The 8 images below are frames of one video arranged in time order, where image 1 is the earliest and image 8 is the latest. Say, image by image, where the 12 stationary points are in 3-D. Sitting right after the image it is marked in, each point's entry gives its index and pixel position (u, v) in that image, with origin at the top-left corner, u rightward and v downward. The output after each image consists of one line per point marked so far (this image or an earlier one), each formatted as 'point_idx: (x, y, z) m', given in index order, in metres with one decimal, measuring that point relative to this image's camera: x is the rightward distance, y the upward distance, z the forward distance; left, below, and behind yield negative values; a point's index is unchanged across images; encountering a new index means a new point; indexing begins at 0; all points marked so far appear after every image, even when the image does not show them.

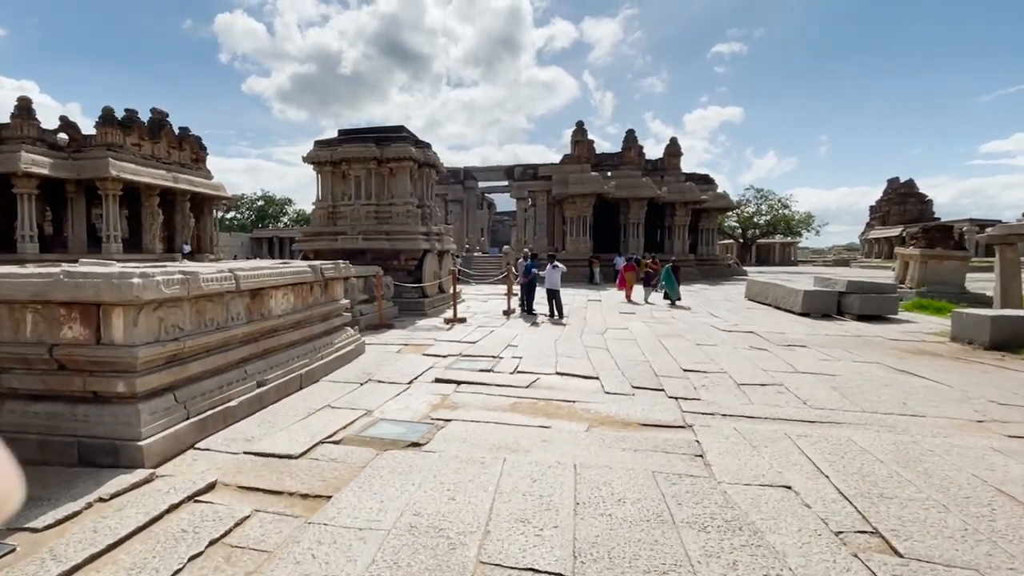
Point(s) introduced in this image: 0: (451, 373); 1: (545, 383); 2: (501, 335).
0: (-0.6, -0.8, +5.1) m
1: (+0.3, -0.9, +4.8) m
2: (-0.2, -0.6, +7.2) m
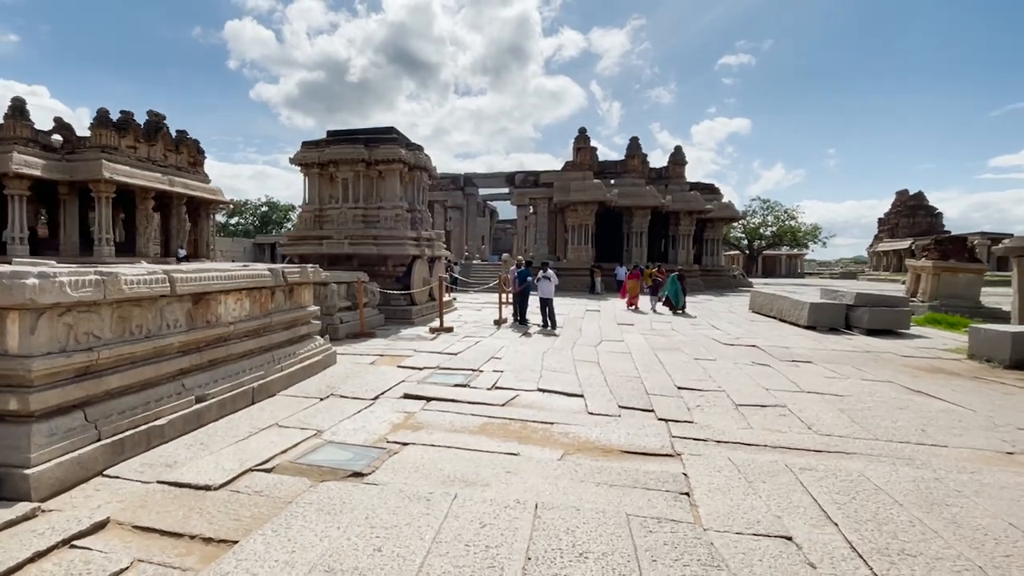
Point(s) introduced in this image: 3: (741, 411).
0: (-0.8, -0.8, +4.6) m
1: (+0.1, -0.9, +4.4) m
2: (-0.3, -0.7, +6.8) m
3: (+1.8, -1.0, +4.3) m
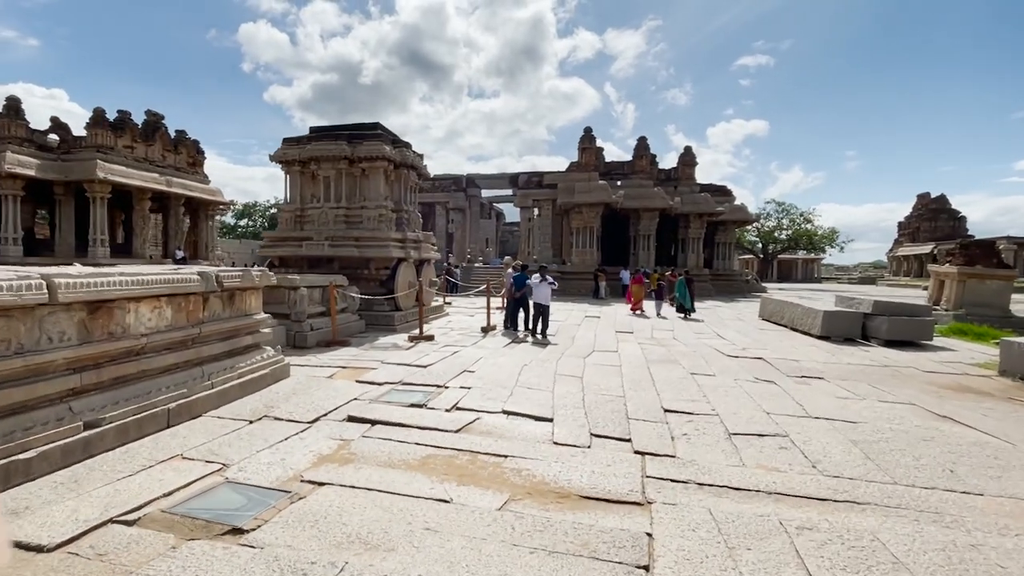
0: (-1.1, -0.9, +4.1) m
1: (-0.2, -1.0, +3.8) m
2: (-0.6, -0.8, +6.3) m
3: (+1.5, -1.0, +3.7) m
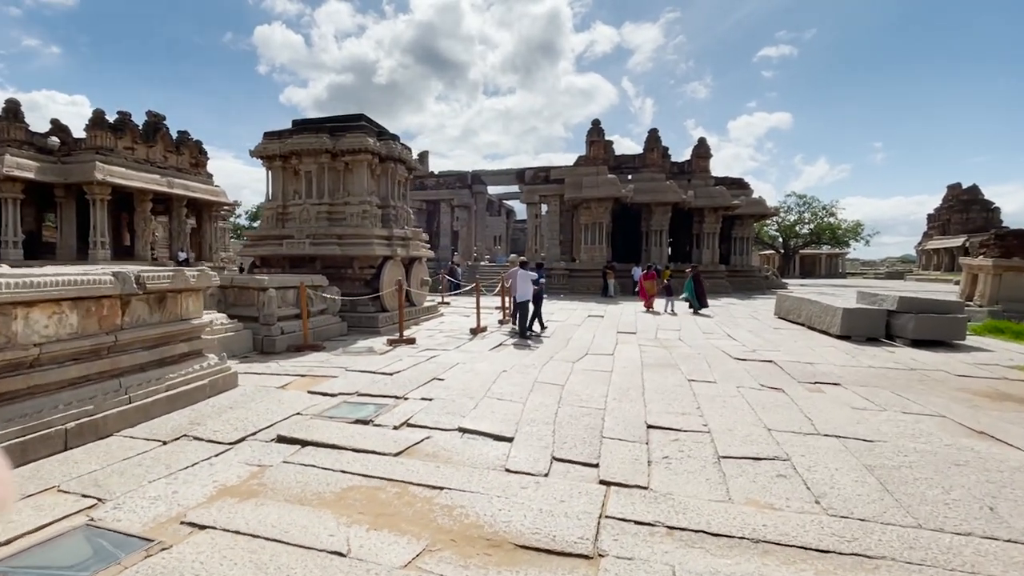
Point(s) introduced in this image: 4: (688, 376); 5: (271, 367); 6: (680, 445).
0: (-1.3, -0.9, +3.6) m
1: (-0.5, -1.0, +3.3) m
2: (-0.8, -0.8, +5.7) m
3: (+1.2, -1.0, +3.1) m
4: (+1.8, -0.9, +5.6) m
5: (-2.3, -0.8, +5.2) m
6: (+1.1, -1.0, +3.5) m
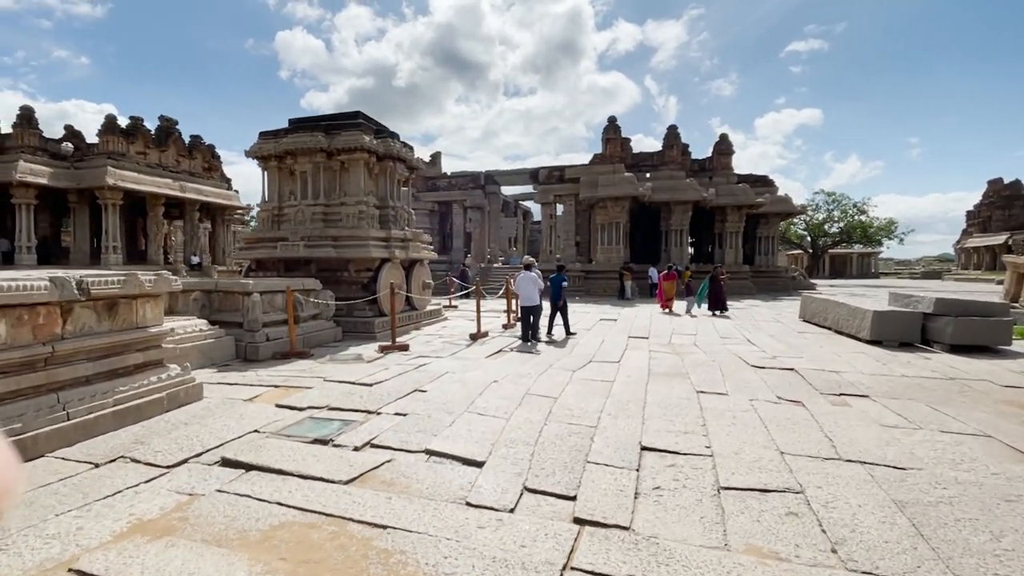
0: (-1.5, -0.9, +3.3) m
1: (-0.7, -1.0, +2.9) m
2: (-0.8, -0.8, +5.4) m
3: (+1.0, -1.0, +2.6) m
4: (+1.8, -0.9, +5.2) m
5: (-2.4, -0.8, +4.9) m
6: (+0.9, -1.0, +3.0) m
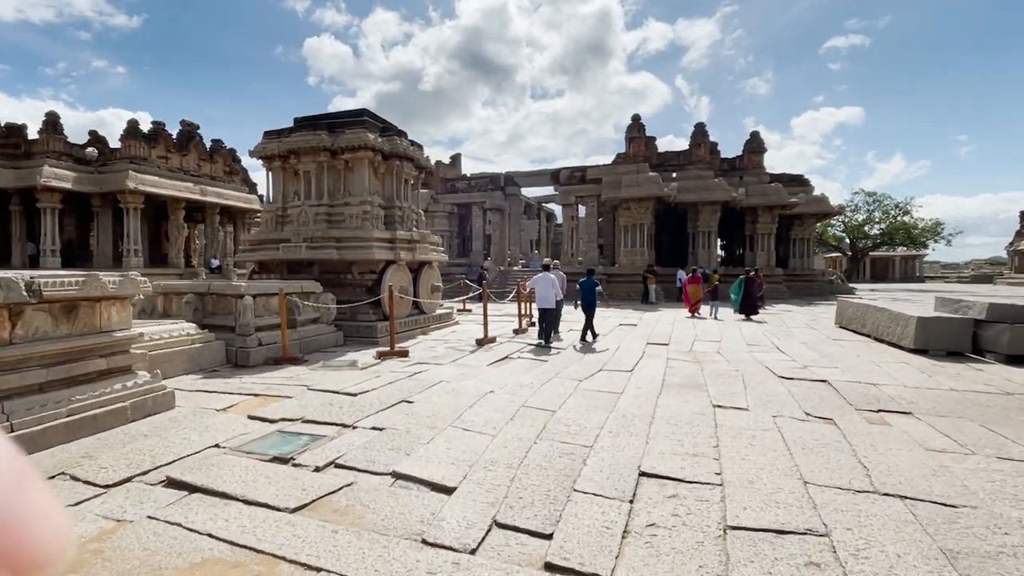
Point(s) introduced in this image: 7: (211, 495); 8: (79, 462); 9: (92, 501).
0: (-1.6, -0.9, +3.0) m
1: (-0.8, -1.0, +2.6) m
2: (-0.8, -0.8, +5.0) m
3: (+0.9, -1.1, +2.2) m
4: (+1.7, -1.0, +4.7) m
5: (-2.4, -0.8, +4.6) m
6: (+0.8, -1.0, +2.6) m
7: (-1.4, -1.0, +2.6) m
8: (-2.3, -0.9, +3.0) m
9: (-2.0, -1.0, +2.6) m
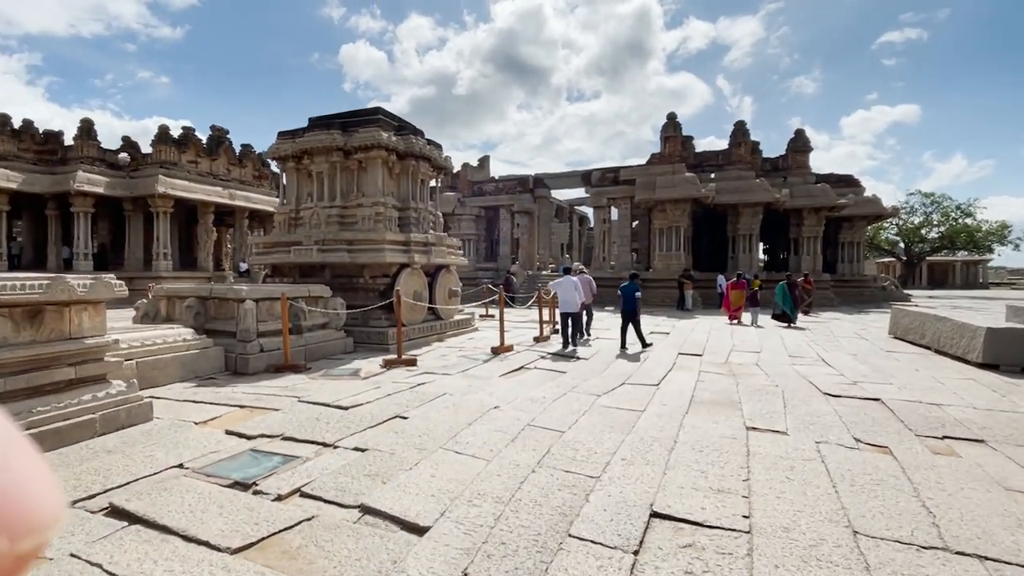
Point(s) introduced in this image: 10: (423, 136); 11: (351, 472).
0: (-1.7, -1.0, +2.7) m
1: (-0.9, -1.0, +2.2) m
2: (-0.7, -0.9, +4.7) m
3: (+0.8, -1.1, +1.7) m
4: (+1.8, -1.0, +4.1) m
5: (-2.3, -0.8, +4.4) m
6: (+0.7, -1.1, +2.1) m
7: (-1.5, -1.0, +2.3) m
8: (-2.4, -1.0, +2.7) m
9: (-2.1, -1.0, +2.3) m
10: (-1.3, +2.1, +7.7) m
11: (-0.8, -1.0, +2.9) m
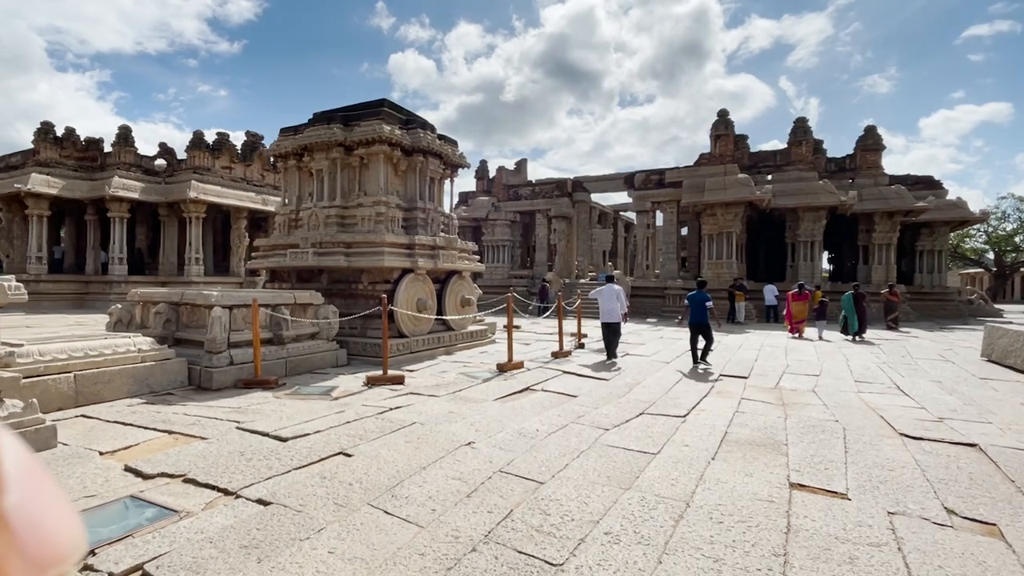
0: (-1.9, -1.0, +2.0) m
1: (-1.2, -1.0, +1.5) m
2: (-0.8, -0.9, +3.9) m
3: (+0.4, -1.1, +0.8) m
4: (+1.6, -1.1, +3.1) m
5: (-2.5, -0.9, +3.8) m
6: (+0.4, -1.1, +1.3) m
7: (-1.8, -1.0, +1.6) m
8: (-2.7, -1.0, +2.1) m
9: (-2.4, -1.0, +1.7) m
10: (-1.0, +2.0, +7.0) m
11: (-1.1, -1.0, +2.1) m
